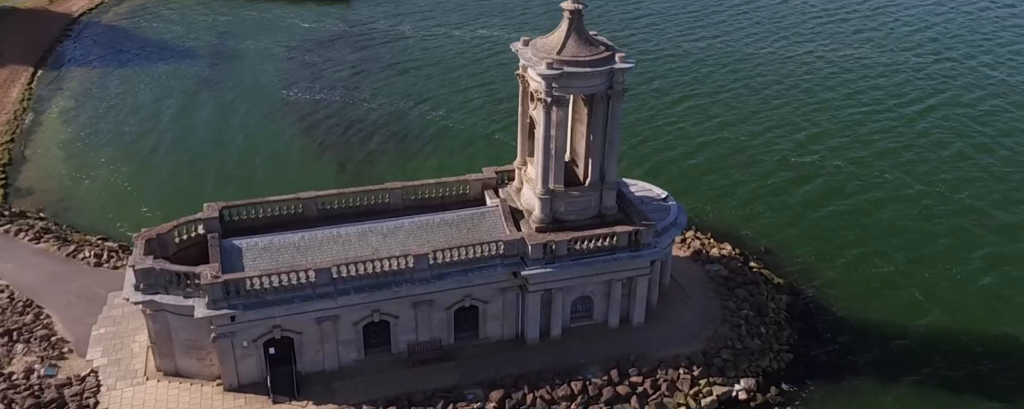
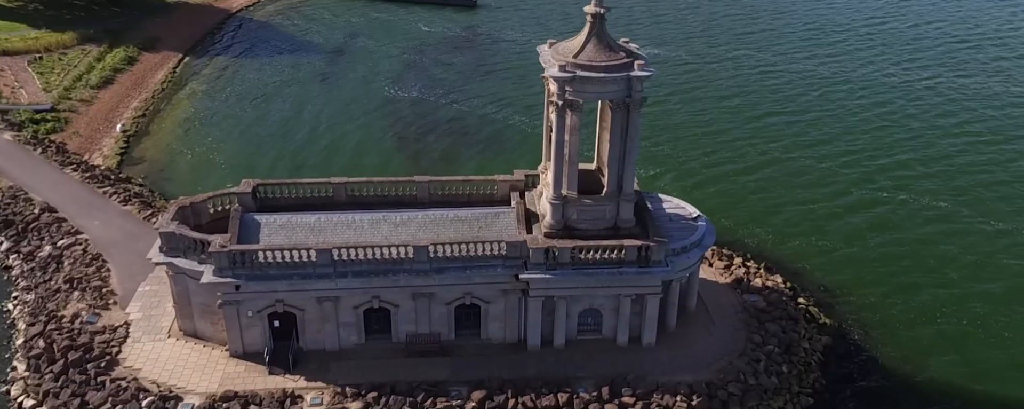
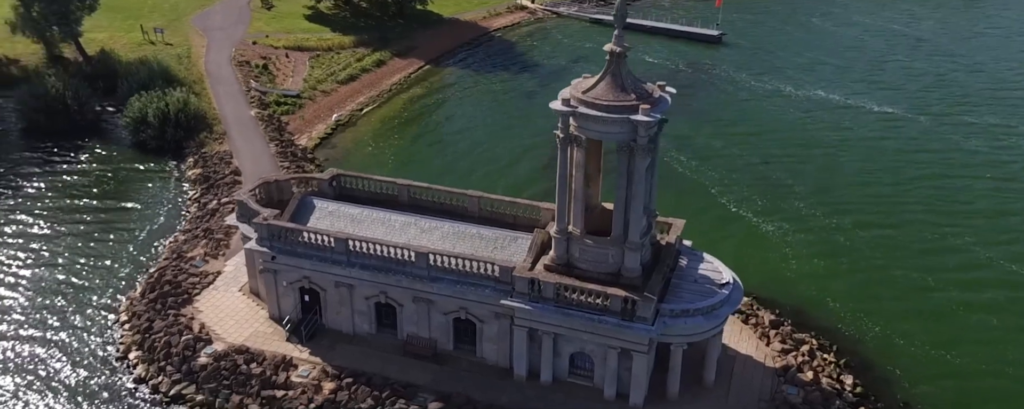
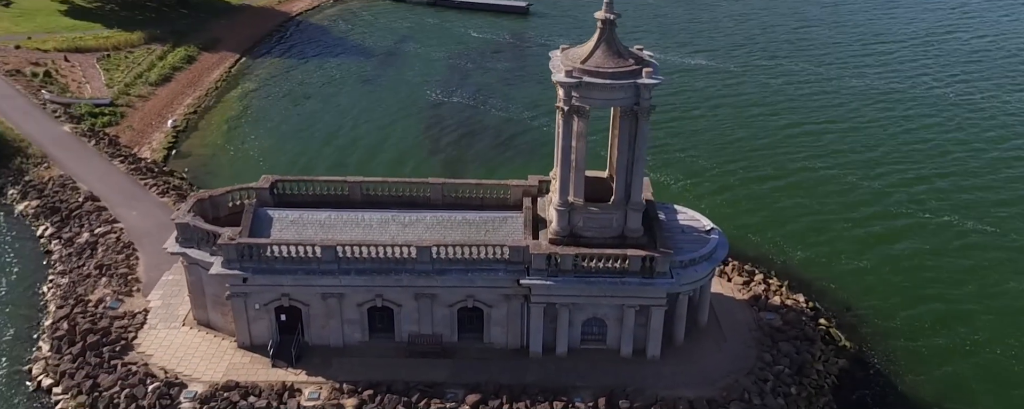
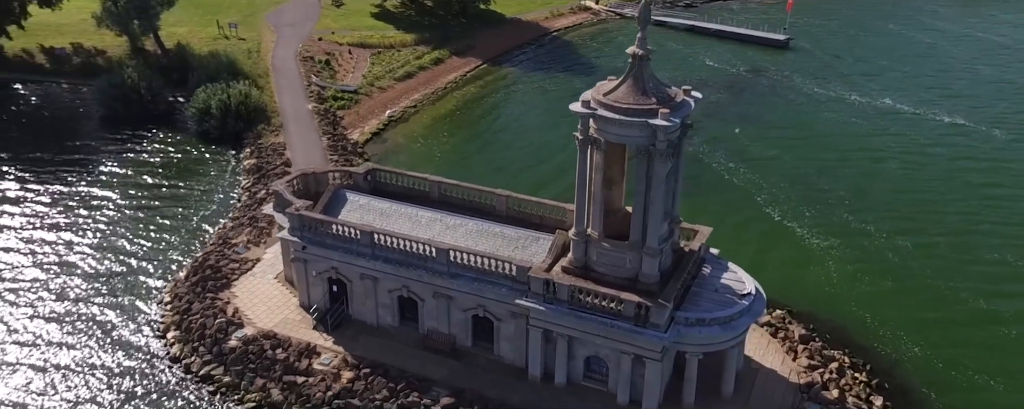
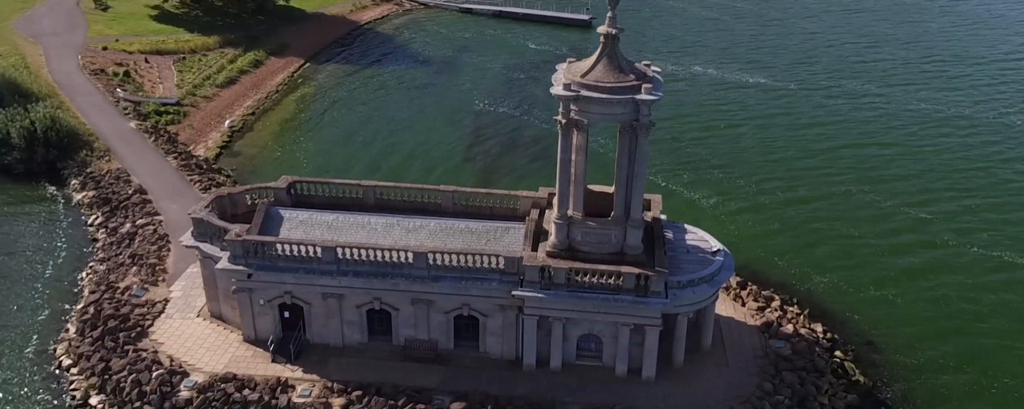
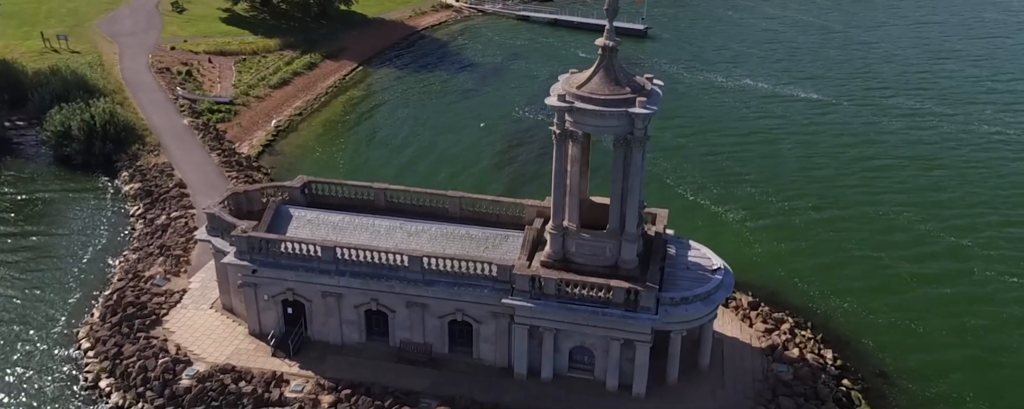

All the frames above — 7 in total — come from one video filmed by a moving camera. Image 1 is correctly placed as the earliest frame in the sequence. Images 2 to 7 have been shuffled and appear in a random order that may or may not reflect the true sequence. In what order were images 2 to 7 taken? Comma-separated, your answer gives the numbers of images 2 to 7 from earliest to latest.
2, 4, 6, 7, 3, 5
